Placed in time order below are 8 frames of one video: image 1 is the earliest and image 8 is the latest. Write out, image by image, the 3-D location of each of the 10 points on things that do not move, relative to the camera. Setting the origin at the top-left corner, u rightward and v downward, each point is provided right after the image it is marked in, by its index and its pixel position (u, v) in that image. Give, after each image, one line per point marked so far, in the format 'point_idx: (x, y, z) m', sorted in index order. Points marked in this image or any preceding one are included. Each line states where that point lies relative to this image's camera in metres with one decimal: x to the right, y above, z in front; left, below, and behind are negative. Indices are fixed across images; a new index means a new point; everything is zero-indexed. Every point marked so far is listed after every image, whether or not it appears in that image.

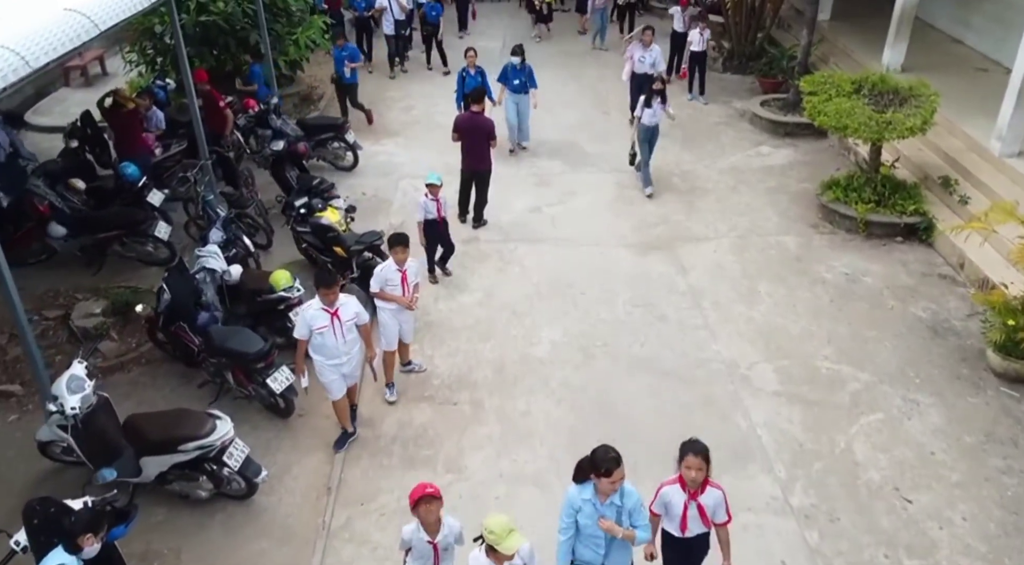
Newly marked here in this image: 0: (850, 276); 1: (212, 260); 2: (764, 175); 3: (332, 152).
0: (+3.2, +0.1, +6.8) m
1: (-2.4, +0.2, +5.7) m
2: (+3.1, +1.3, +8.8) m
3: (-2.3, +1.6, +9.0) m
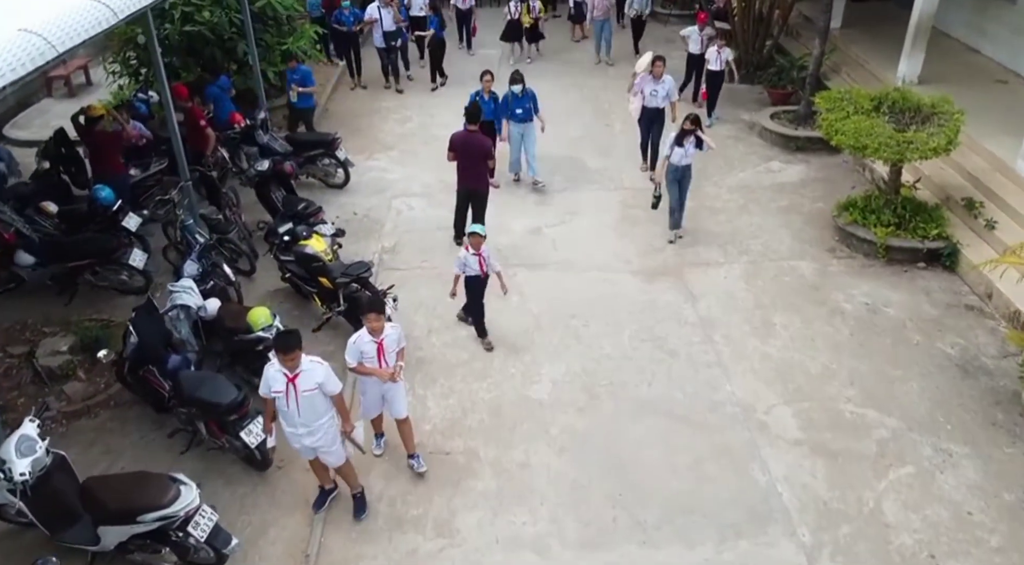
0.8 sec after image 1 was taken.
0: (+3.2, -0.2, +6.4) m
1: (-2.4, -0.1, +5.3) m
2: (+3.1, +1.0, +8.4) m
3: (-2.3, +1.4, +8.6) m
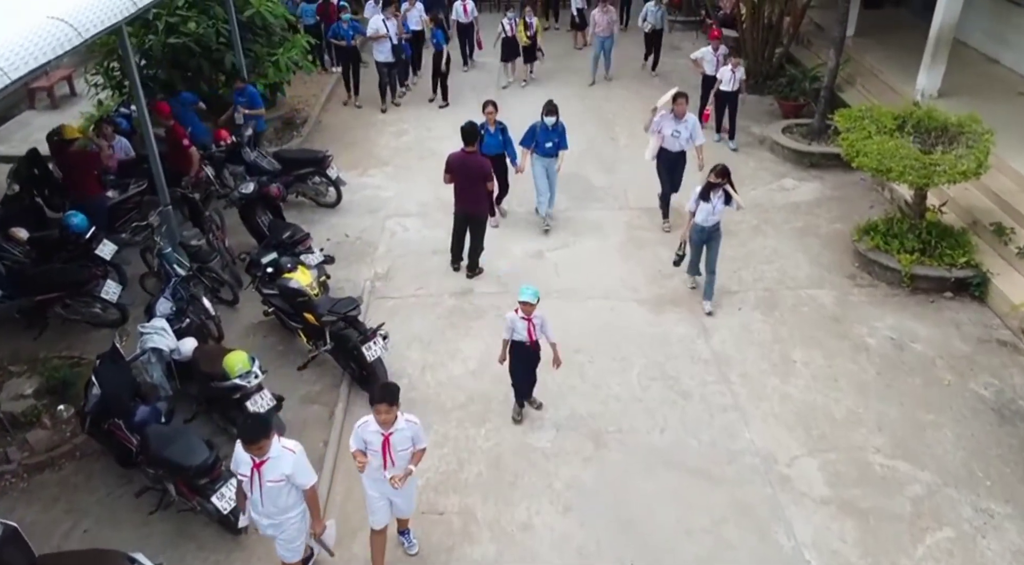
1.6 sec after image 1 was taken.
0: (+3.2, -0.5, +5.9) m
1: (-2.4, -0.4, +4.9) m
2: (+3.1, +0.8, +7.9) m
3: (-2.3, +1.1, +8.2) m
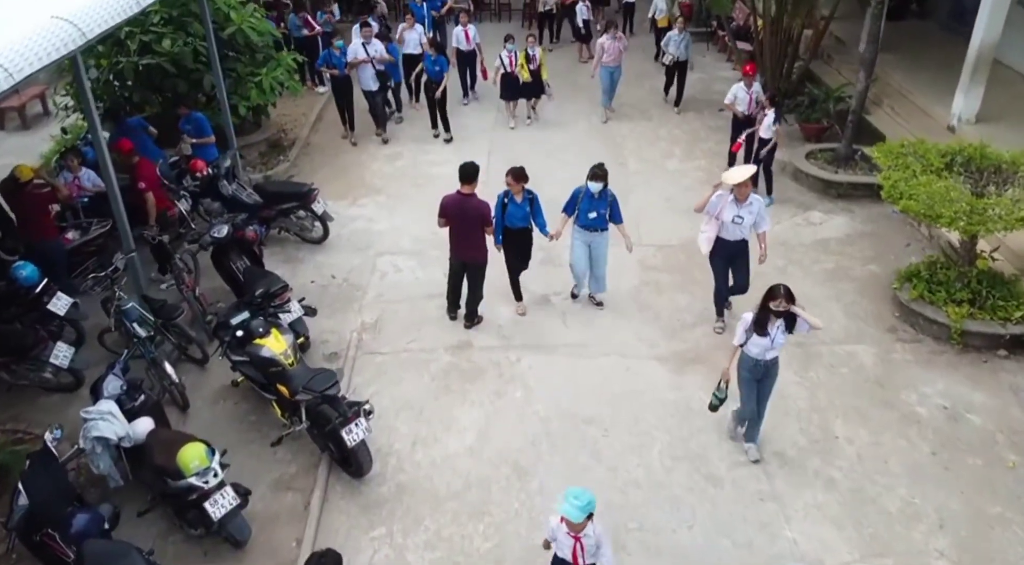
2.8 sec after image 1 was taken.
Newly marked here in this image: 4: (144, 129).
0: (+3.2, -0.9, +5.3) m
1: (-2.4, -0.8, +4.2) m
2: (+3.1, +0.3, +7.3) m
3: (-2.2, +0.6, +7.5) m
4: (-3.7, +1.6, +7.3) m
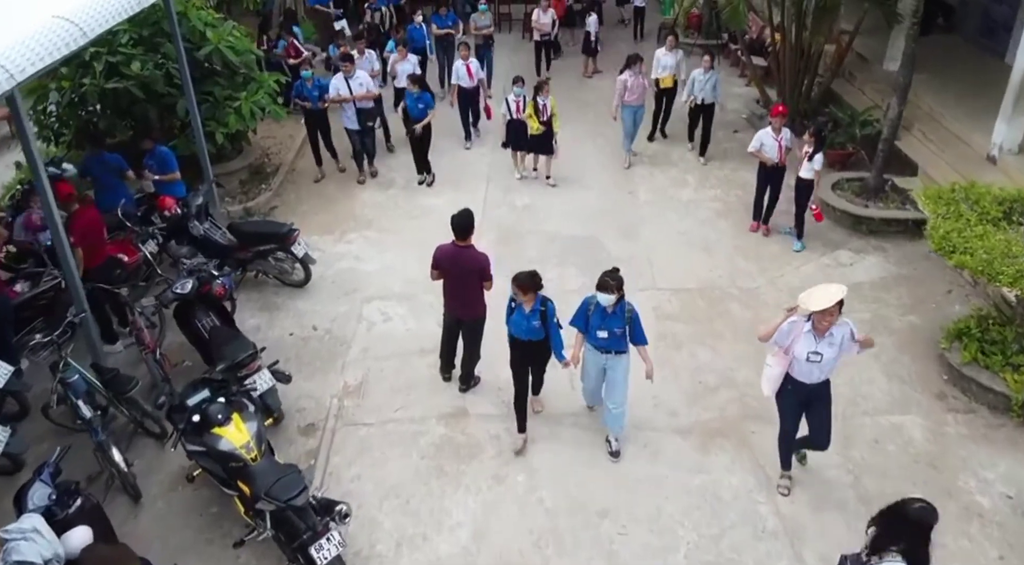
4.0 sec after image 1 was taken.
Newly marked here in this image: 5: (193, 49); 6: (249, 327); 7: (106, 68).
0: (+3.2, -1.4, +4.6) m
1: (-2.4, -1.3, +3.5) m
2: (+3.1, -0.2, +6.6) m
3: (-2.2, +0.2, +6.8) m
4: (-3.7, +1.1, +6.7) m
5: (-3.5, +2.6, +7.9) m
6: (-2.3, -0.4, +6.4) m
7: (-4.2, +2.2, +7.4) m
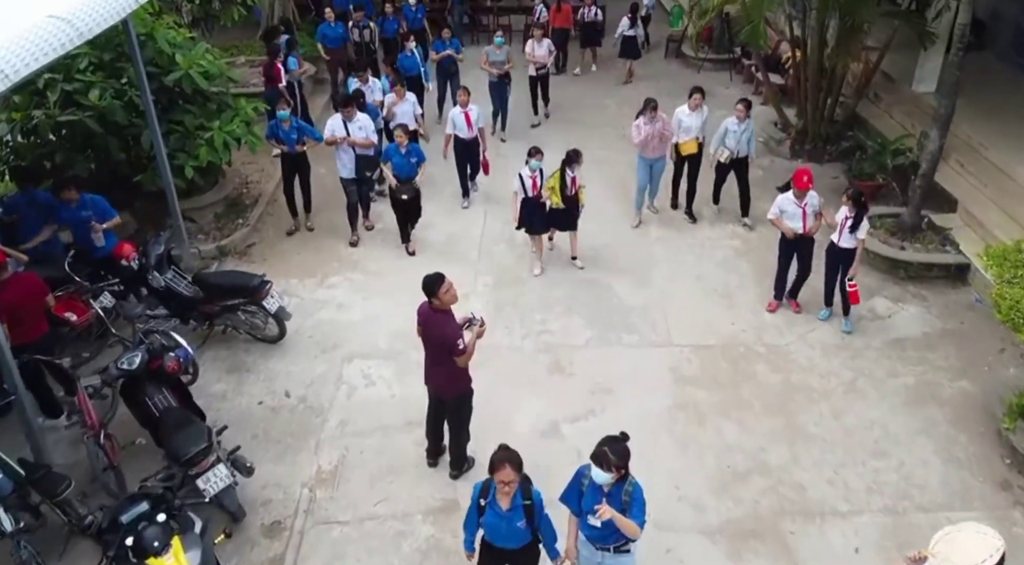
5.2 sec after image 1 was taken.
0: (+3.2, -1.9, +3.8) m
1: (-2.4, -1.7, +2.8) m
2: (+3.1, -0.6, +5.8) m
3: (-2.2, -0.3, +6.1) m
4: (-3.7, +0.6, +5.9) m
5: (-3.5, +2.1, +7.2) m
6: (-2.3, -0.9, +5.6) m
7: (-4.2, +1.7, +6.7) m
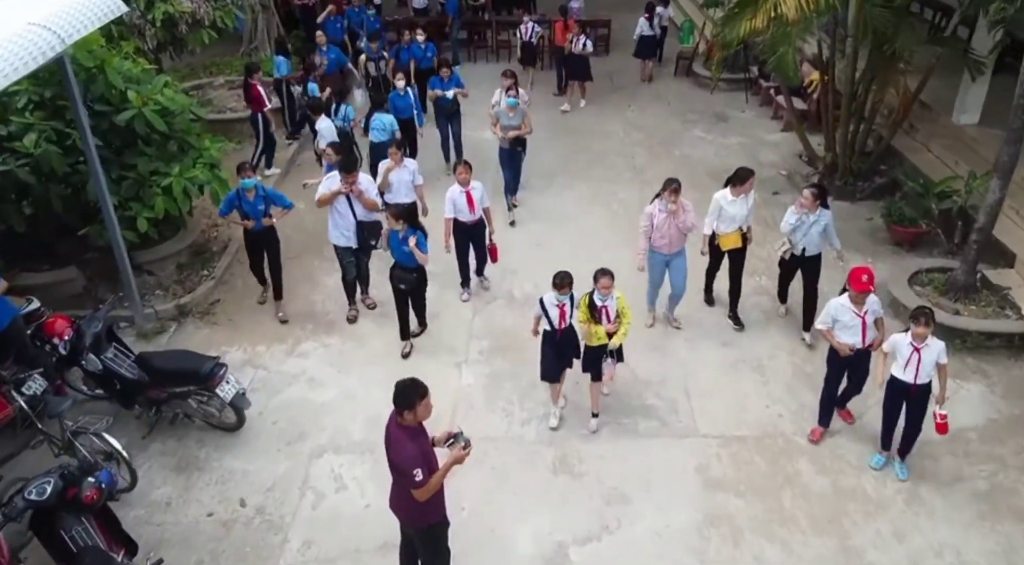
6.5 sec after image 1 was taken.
0: (+3.2, -2.4, +3.0) m
1: (-2.4, -2.3, +1.9) m
2: (+3.1, -1.2, +5.0) m
3: (-2.3, -0.9, +5.2) m
4: (-3.7, 0.0, +5.1) m
5: (-3.5, +1.5, +6.3) m
6: (-2.4, -1.5, +4.8) m
7: (-4.2, +1.1, +5.8) m
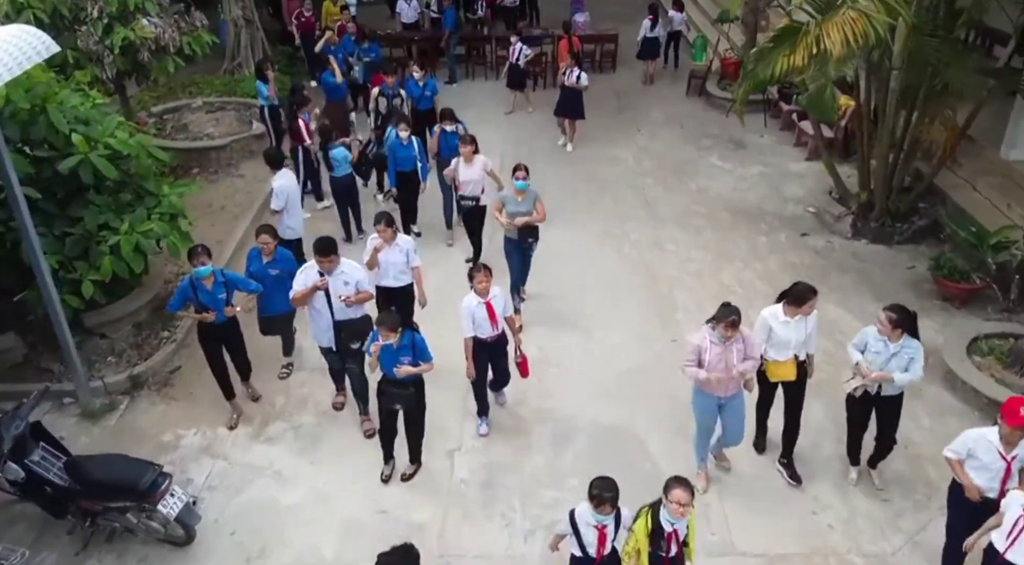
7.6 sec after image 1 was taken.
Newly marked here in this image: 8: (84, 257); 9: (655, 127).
0: (+3.2, -3.0, +2.1) m
1: (-2.4, -2.9, +1.1) m
2: (+3.1, -1.8, +4.1) m
3: (-2.3, -1.4, +4.4) m
4: (-3.7, -0.5, +4.2) m
5: (-3.5, +1.0, +5.5) m
6: (-2.4, -2.0, +3.9) m
7: (-4.2, +0.6, +5.0) m
8: (-3.3, +0.2, +5.5) m
9: (+2.1, +2.3, +10.6) m
